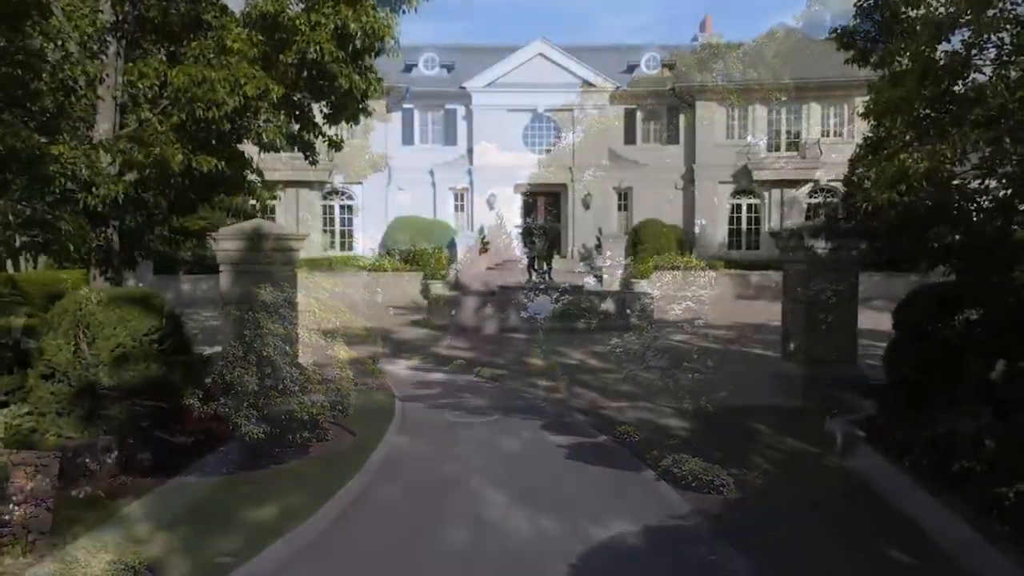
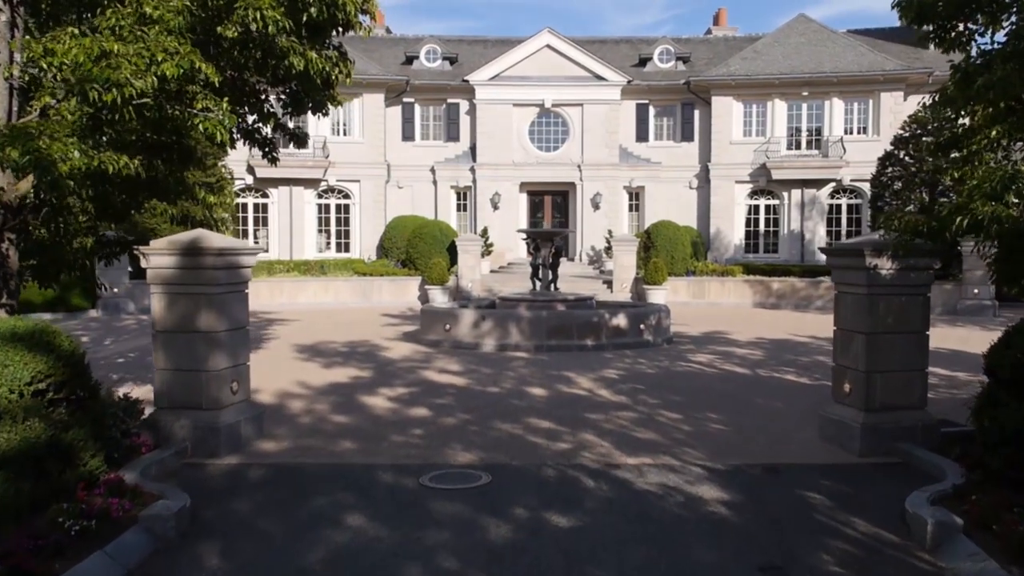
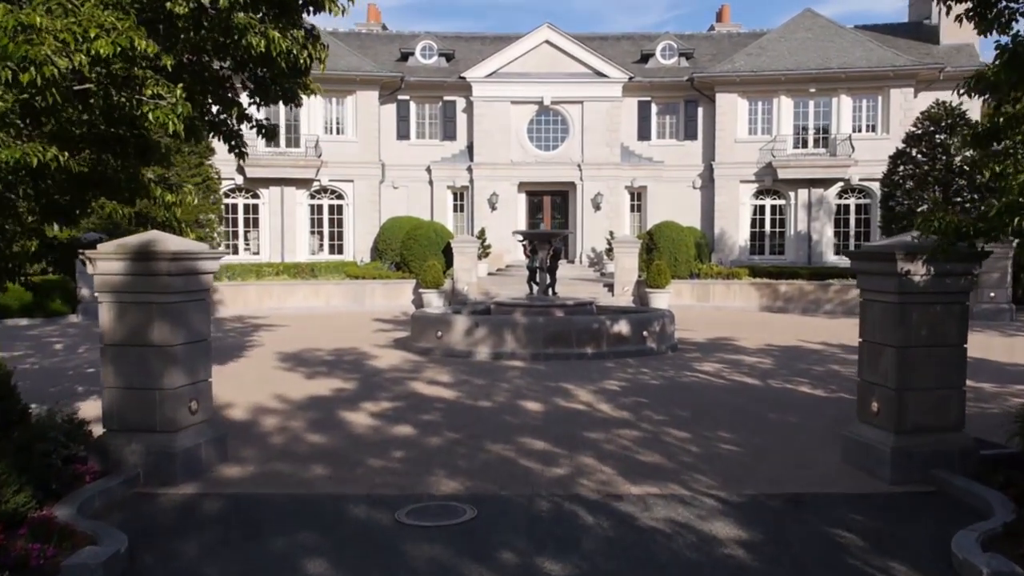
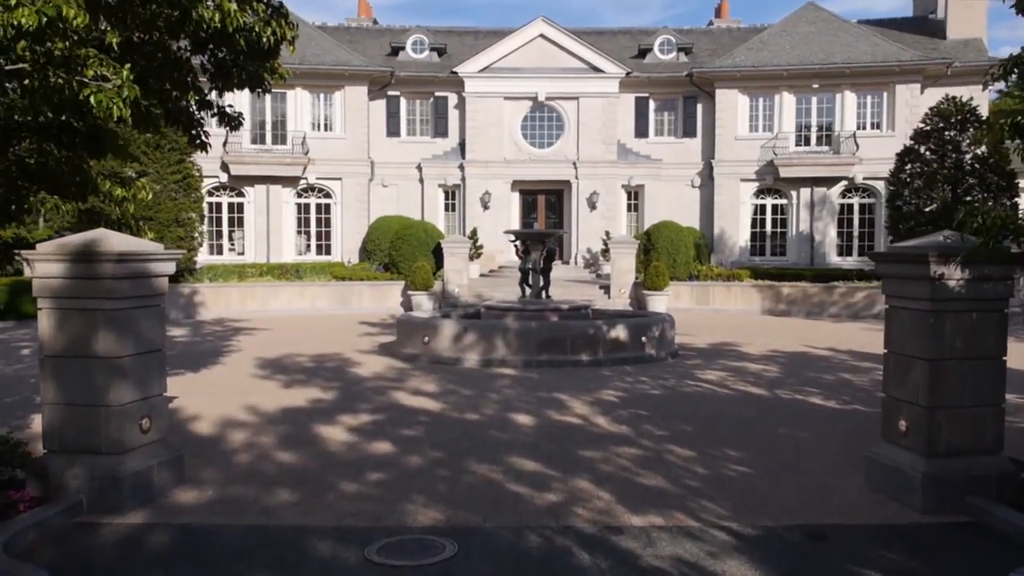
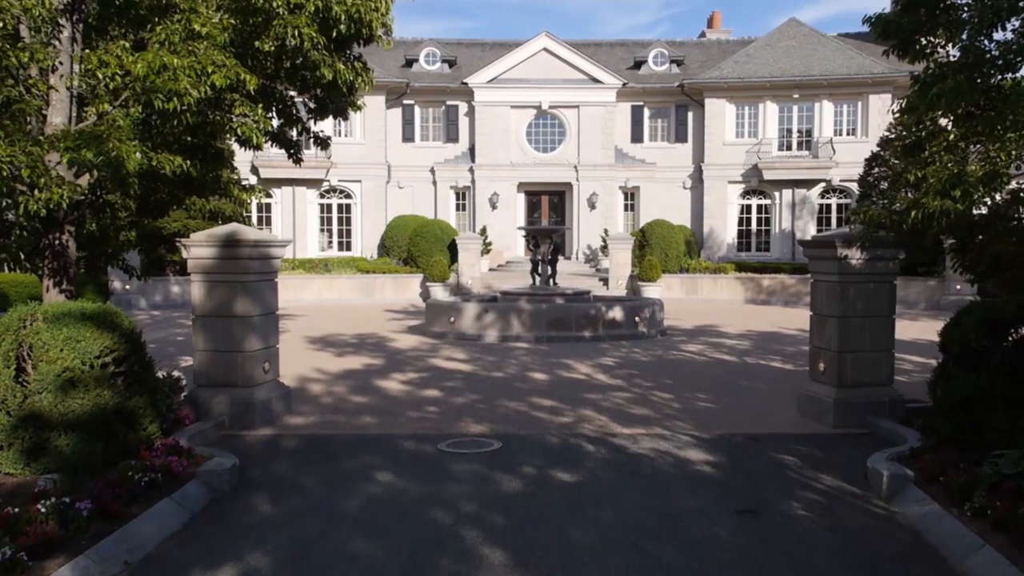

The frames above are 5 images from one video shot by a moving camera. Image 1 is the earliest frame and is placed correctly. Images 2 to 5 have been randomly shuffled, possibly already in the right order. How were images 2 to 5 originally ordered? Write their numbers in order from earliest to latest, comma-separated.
5, 2, 3, 4
